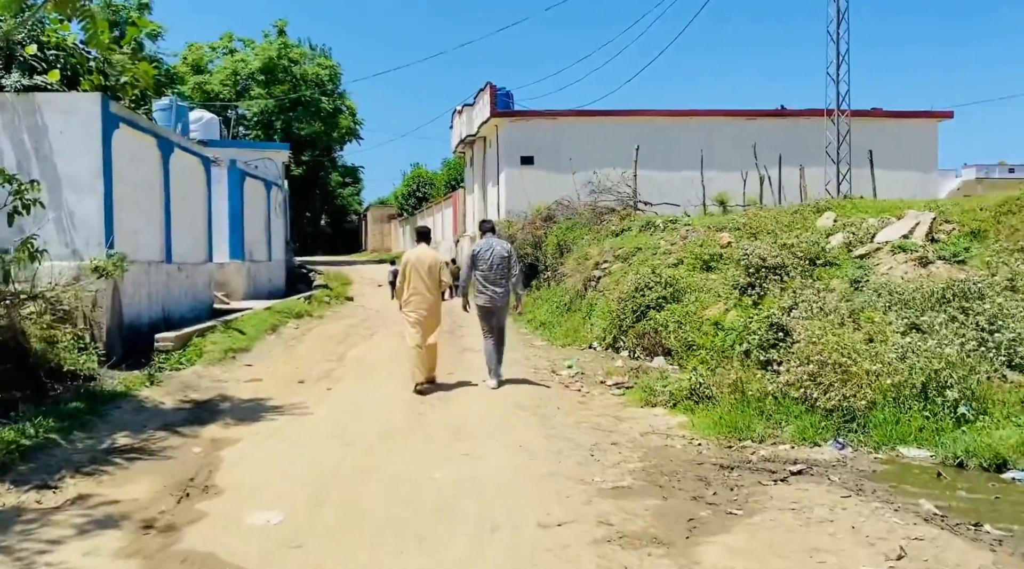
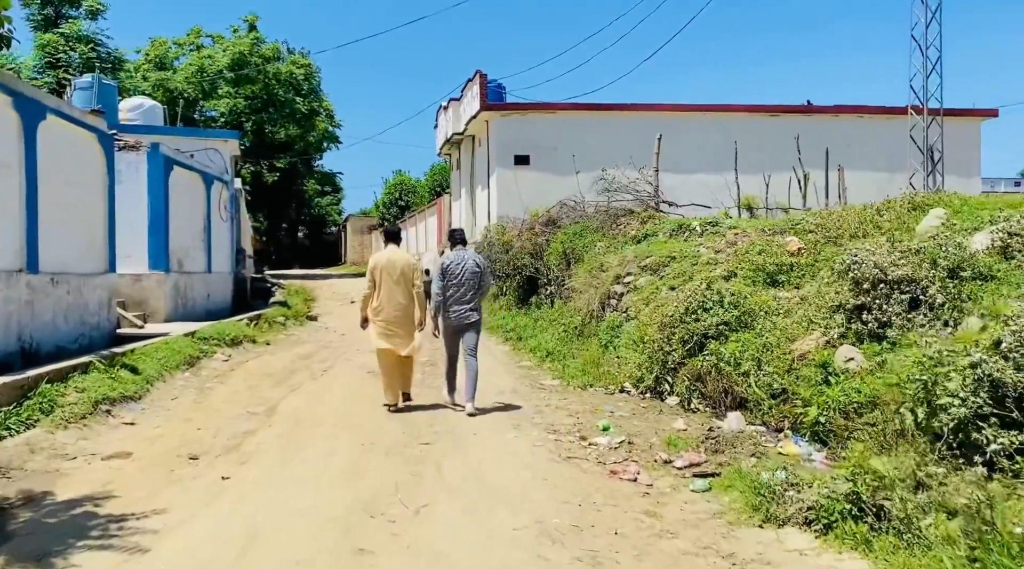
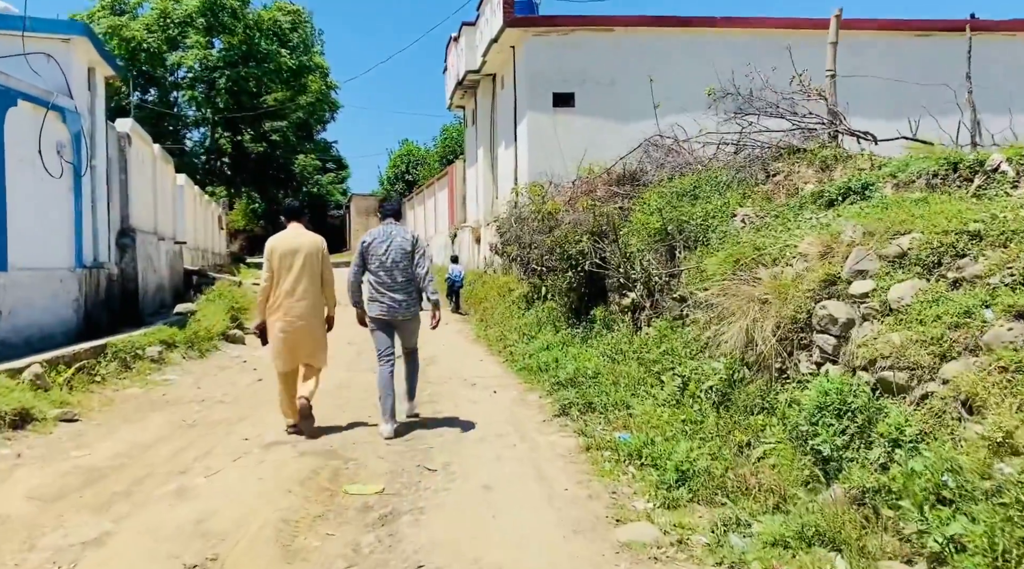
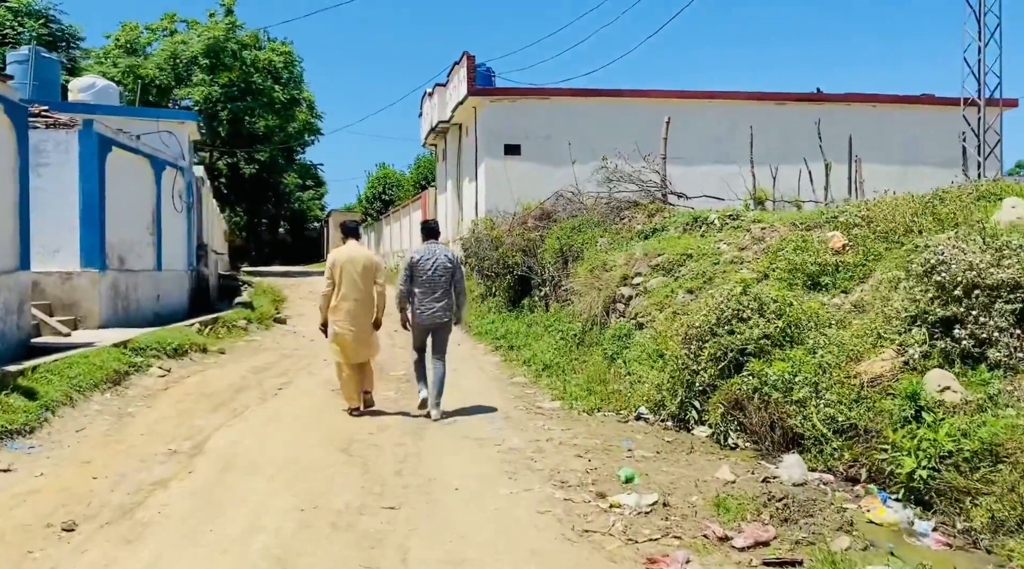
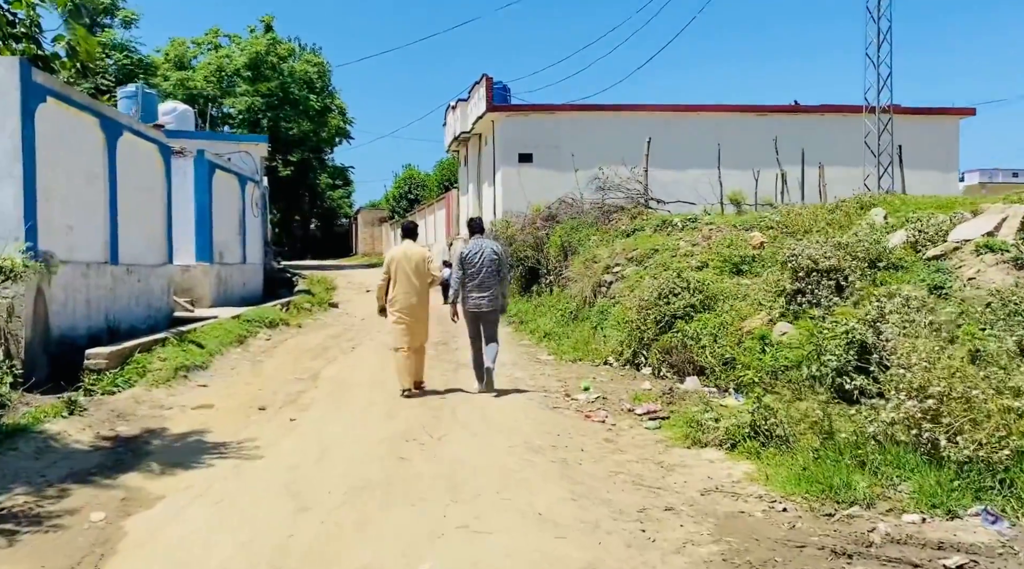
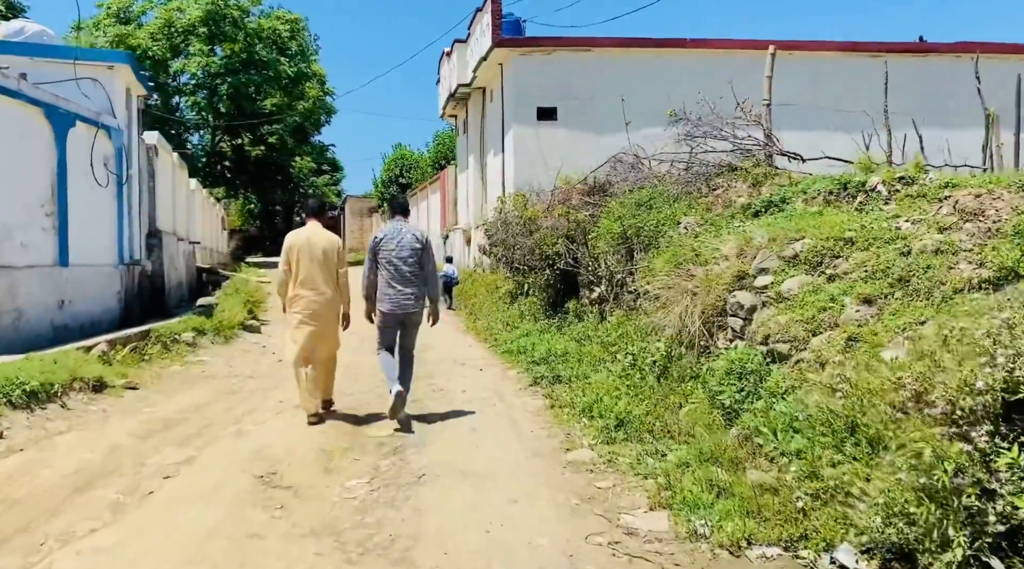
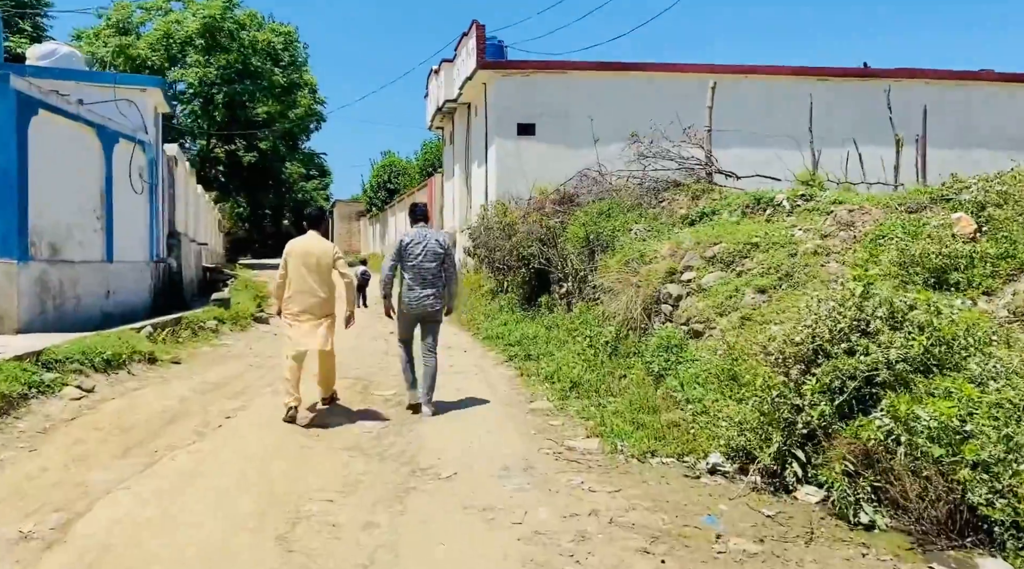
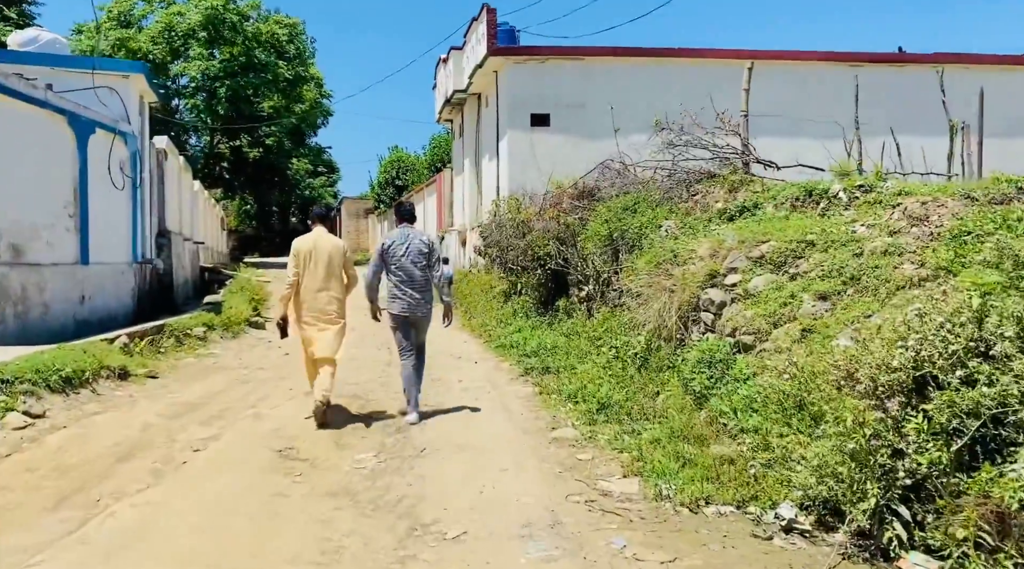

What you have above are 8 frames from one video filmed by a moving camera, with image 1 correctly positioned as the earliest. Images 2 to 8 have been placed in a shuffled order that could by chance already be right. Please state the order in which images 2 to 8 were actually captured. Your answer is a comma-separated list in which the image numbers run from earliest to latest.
5, 2, 4, 7, 8, 6, 3
